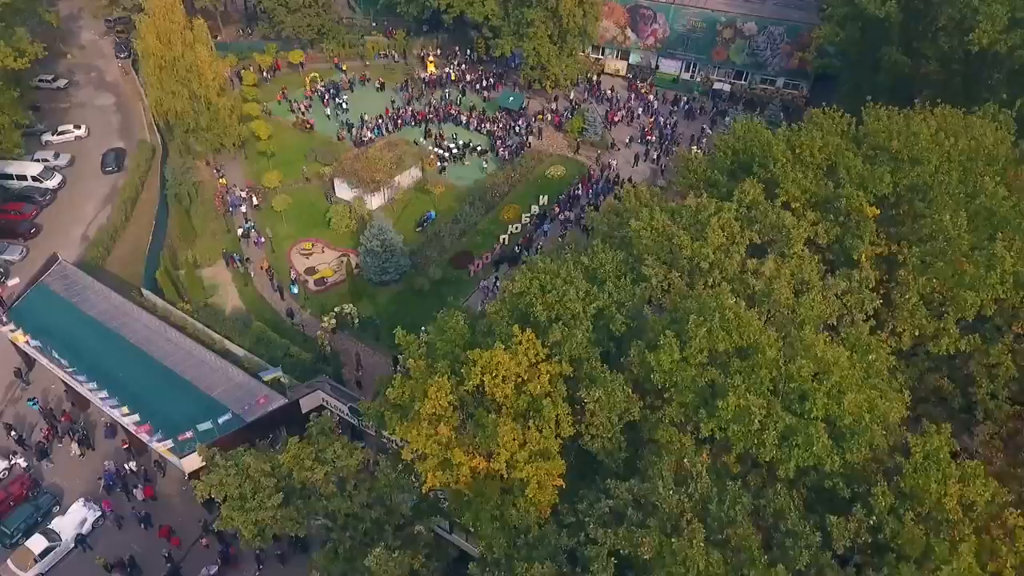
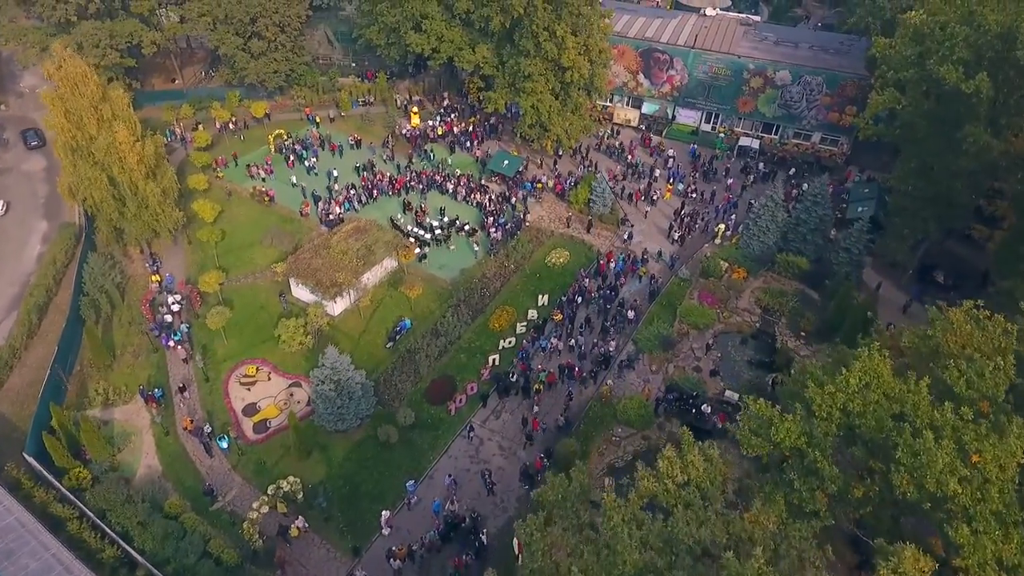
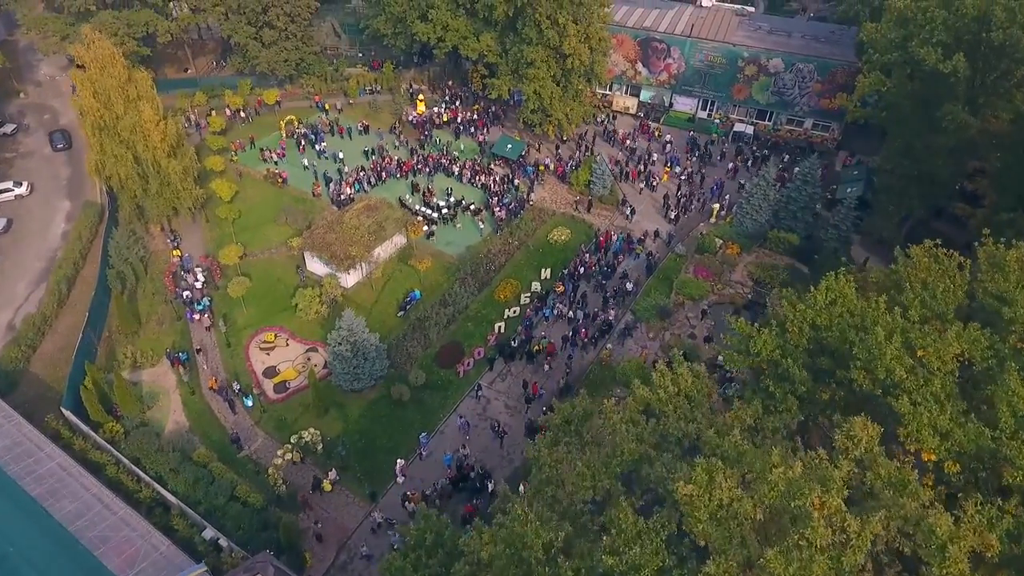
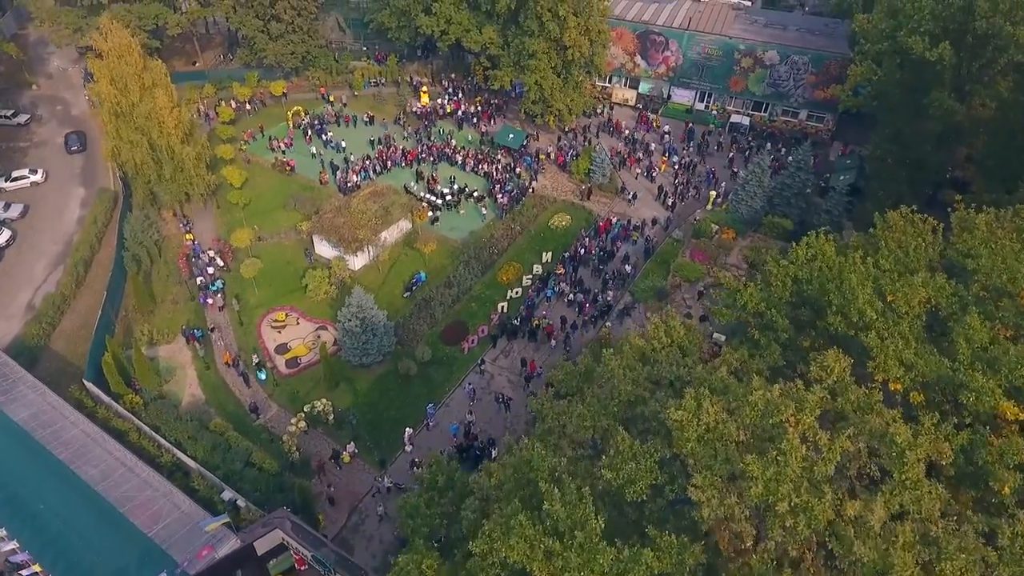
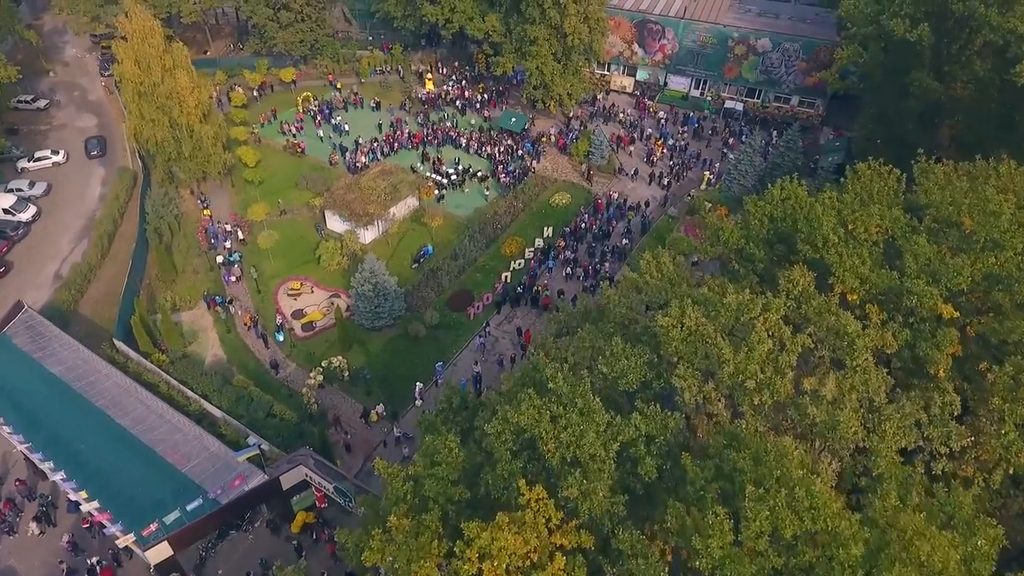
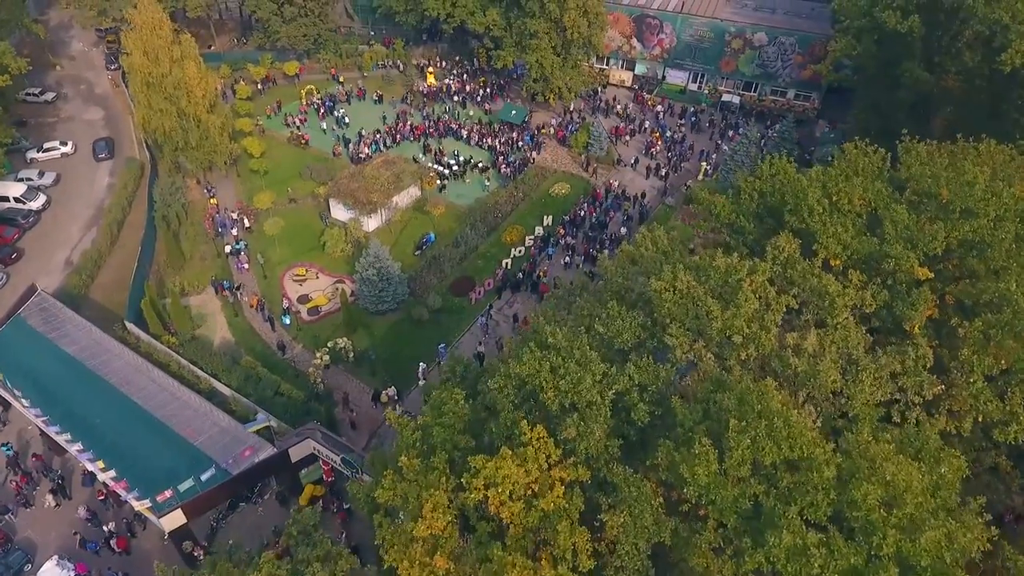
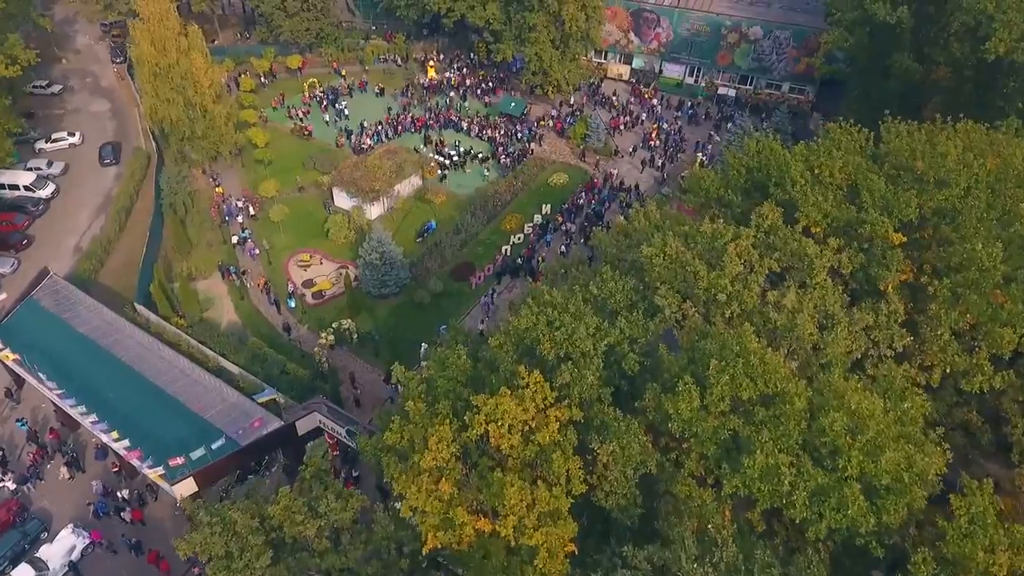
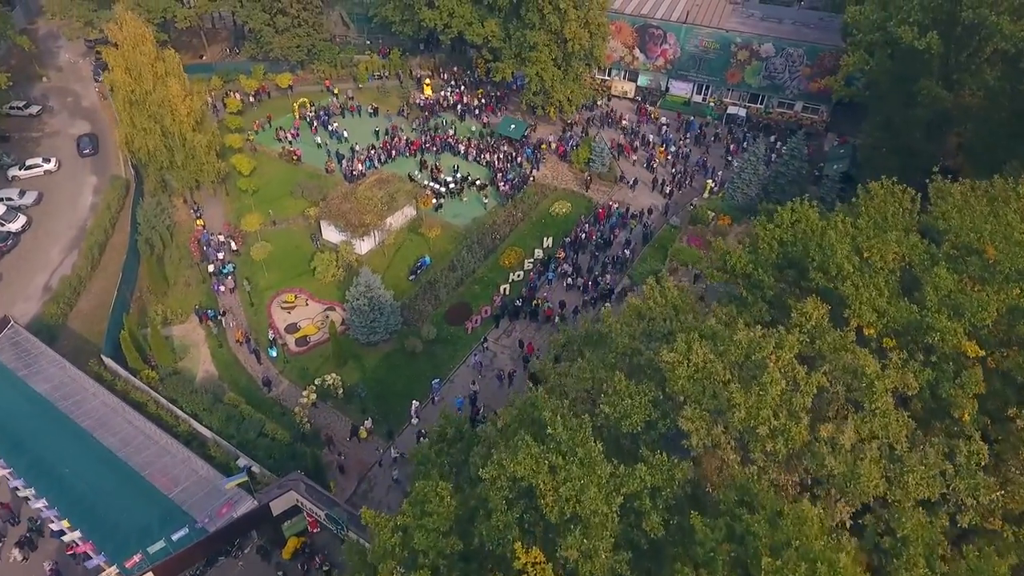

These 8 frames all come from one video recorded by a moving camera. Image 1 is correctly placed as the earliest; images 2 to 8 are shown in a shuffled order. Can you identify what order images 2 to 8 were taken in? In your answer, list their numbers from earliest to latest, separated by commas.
7, 6, 5, 8, 4, 3, 2
